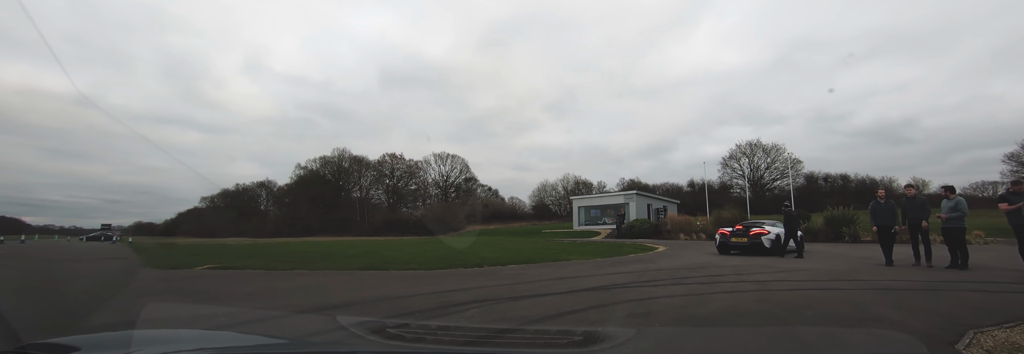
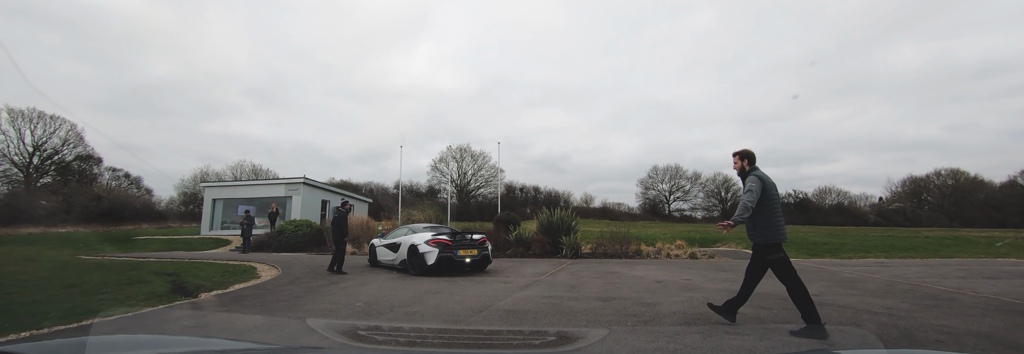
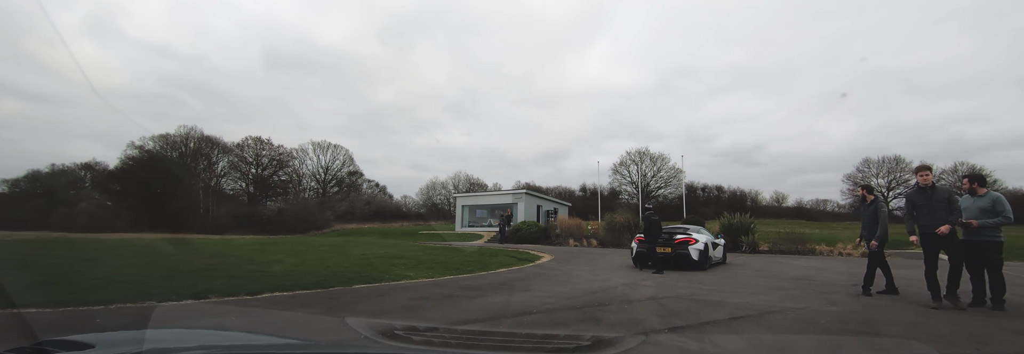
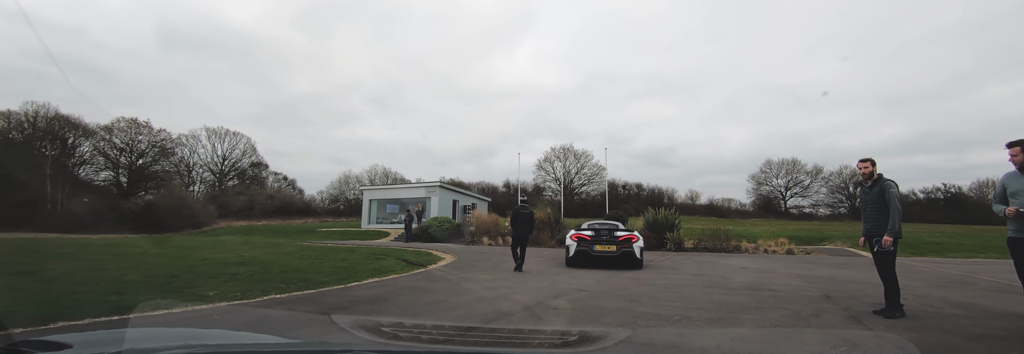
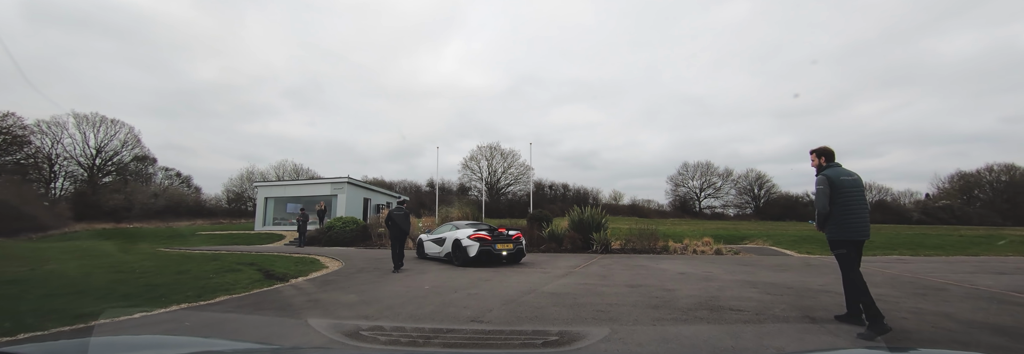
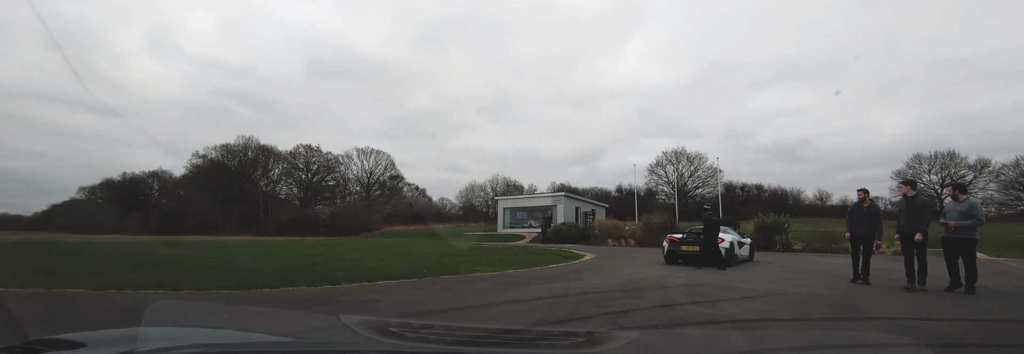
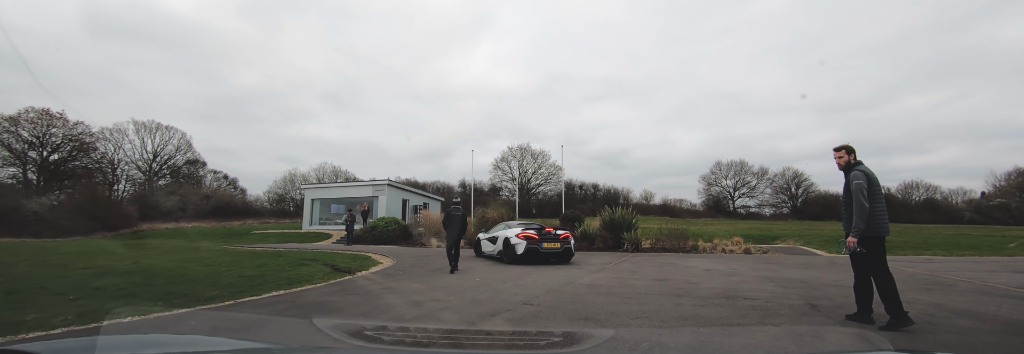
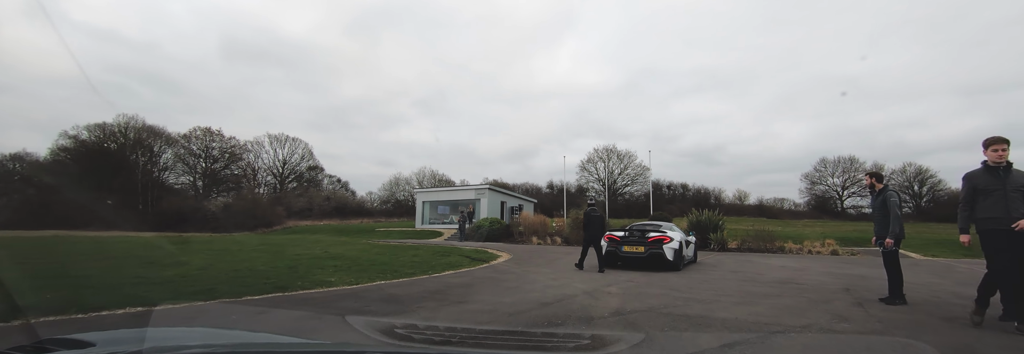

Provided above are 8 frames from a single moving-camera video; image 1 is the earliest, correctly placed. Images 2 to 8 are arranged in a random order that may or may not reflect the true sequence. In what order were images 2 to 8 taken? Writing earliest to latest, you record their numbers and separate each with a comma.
6, 3, 8, 4, 7, 5, 2
